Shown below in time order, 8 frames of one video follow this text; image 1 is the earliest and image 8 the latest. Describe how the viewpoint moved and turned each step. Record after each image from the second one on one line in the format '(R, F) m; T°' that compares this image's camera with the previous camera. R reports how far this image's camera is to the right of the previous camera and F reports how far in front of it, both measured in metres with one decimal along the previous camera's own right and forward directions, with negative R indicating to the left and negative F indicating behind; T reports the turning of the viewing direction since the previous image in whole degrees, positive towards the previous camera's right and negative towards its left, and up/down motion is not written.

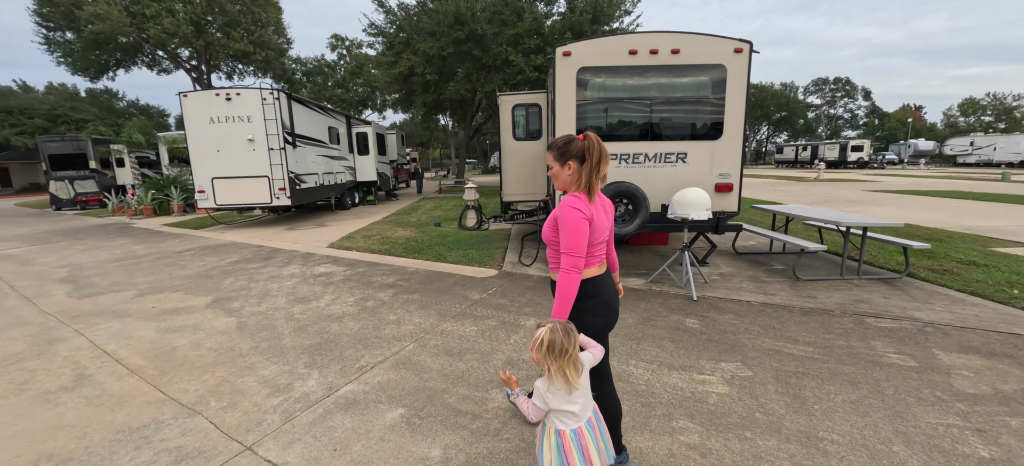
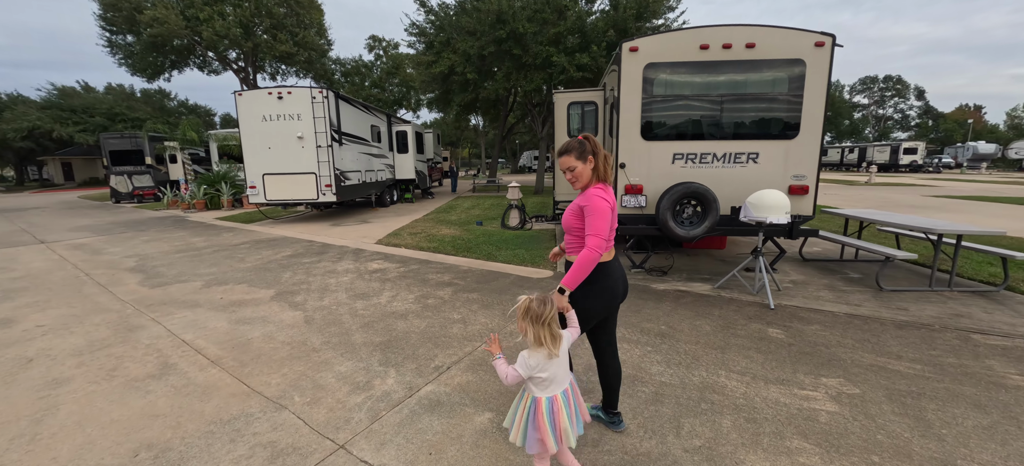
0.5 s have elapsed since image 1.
(-0.5, +0.1) m; -3°
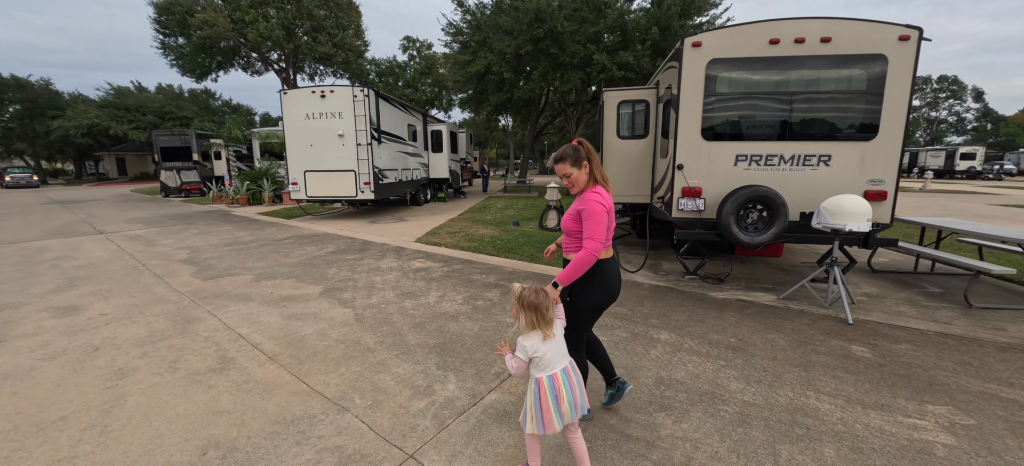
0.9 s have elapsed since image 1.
(-0.4, +0.2) m; -3°
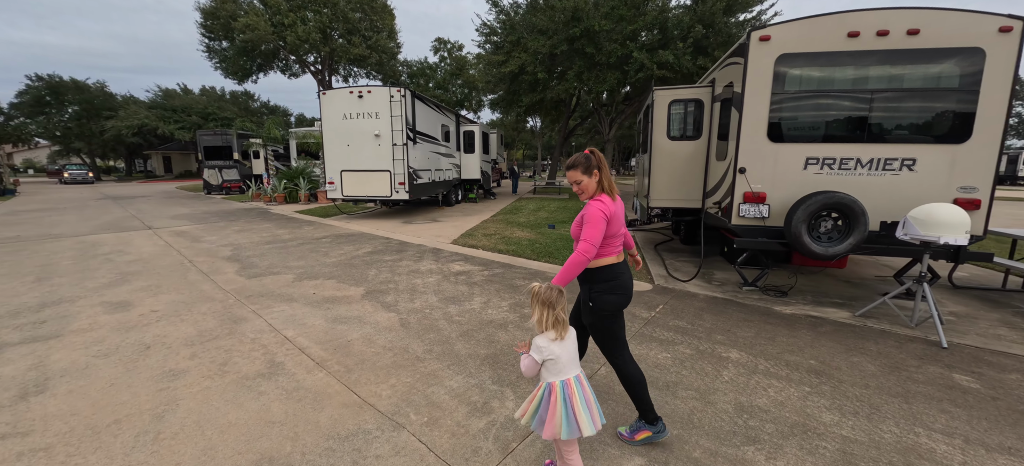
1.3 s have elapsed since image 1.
(-0.3, +0.2) m; -3°
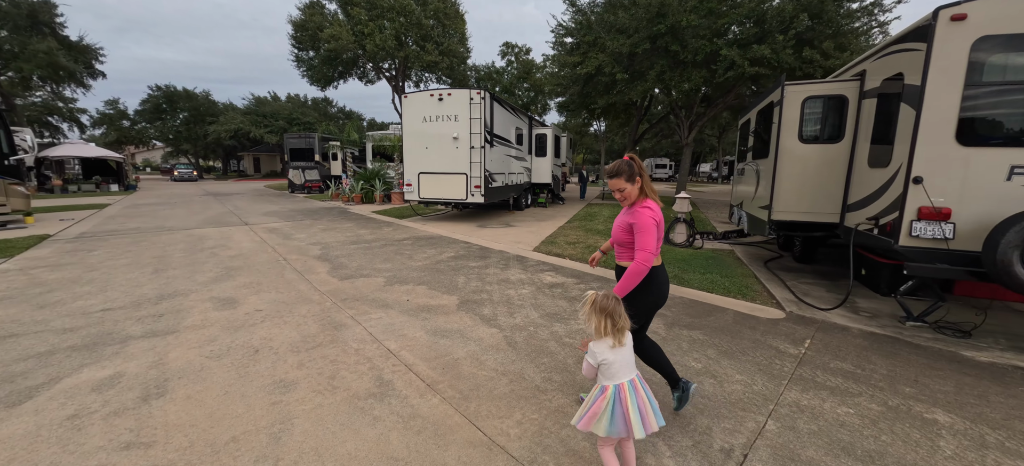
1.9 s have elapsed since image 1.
(-0.6, +0.4) m; -8°
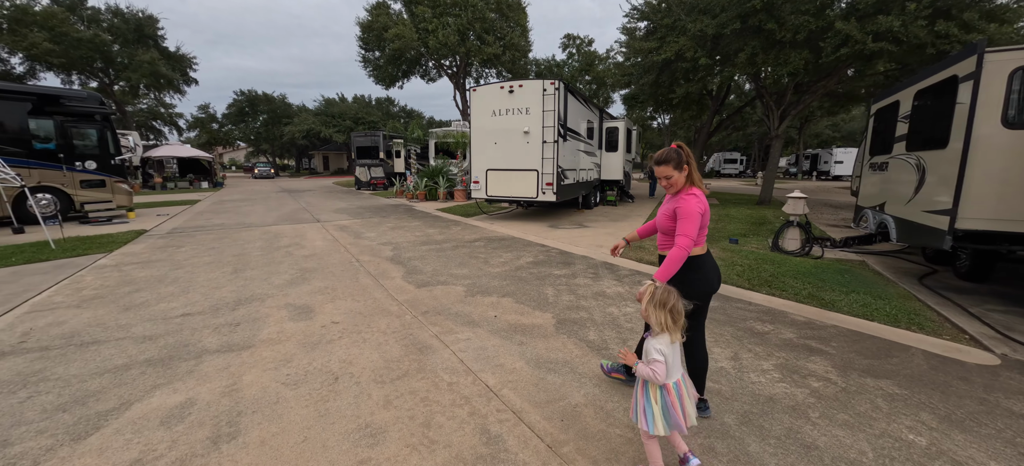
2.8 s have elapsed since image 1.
(-0.5, +0.6) m; -7°
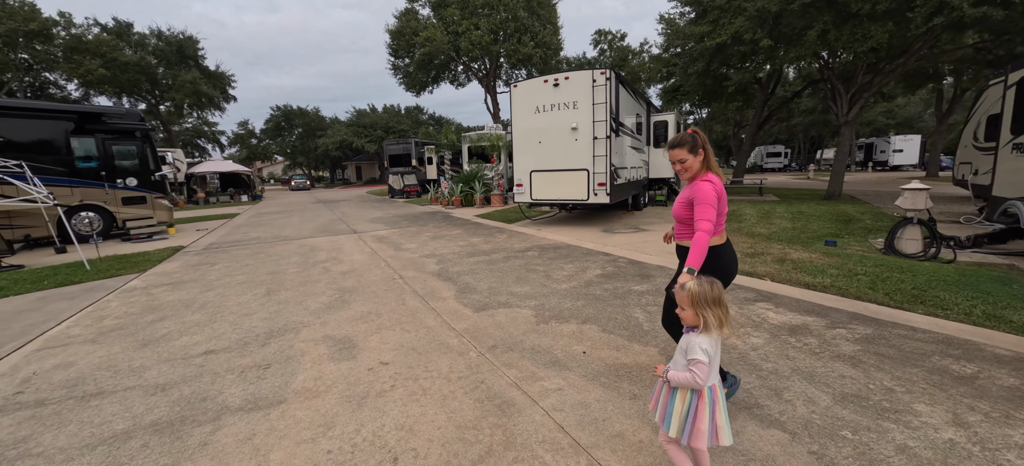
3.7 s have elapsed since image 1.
(-0.5, +0.8) m; -4°
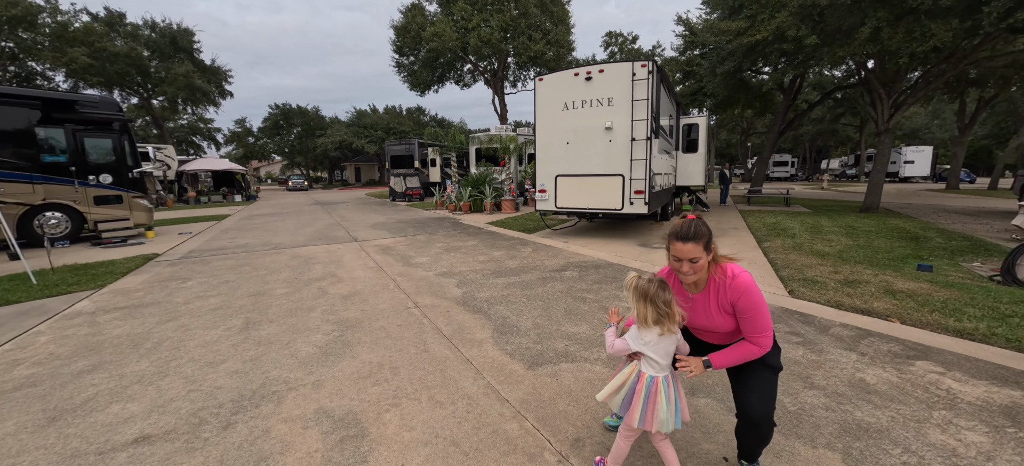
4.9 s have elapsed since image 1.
(-0.5, +1.0) m; 0°
